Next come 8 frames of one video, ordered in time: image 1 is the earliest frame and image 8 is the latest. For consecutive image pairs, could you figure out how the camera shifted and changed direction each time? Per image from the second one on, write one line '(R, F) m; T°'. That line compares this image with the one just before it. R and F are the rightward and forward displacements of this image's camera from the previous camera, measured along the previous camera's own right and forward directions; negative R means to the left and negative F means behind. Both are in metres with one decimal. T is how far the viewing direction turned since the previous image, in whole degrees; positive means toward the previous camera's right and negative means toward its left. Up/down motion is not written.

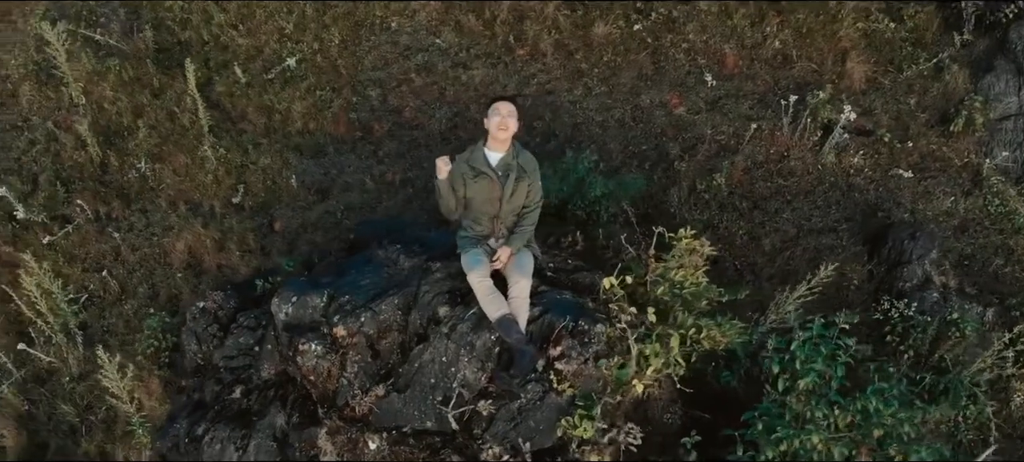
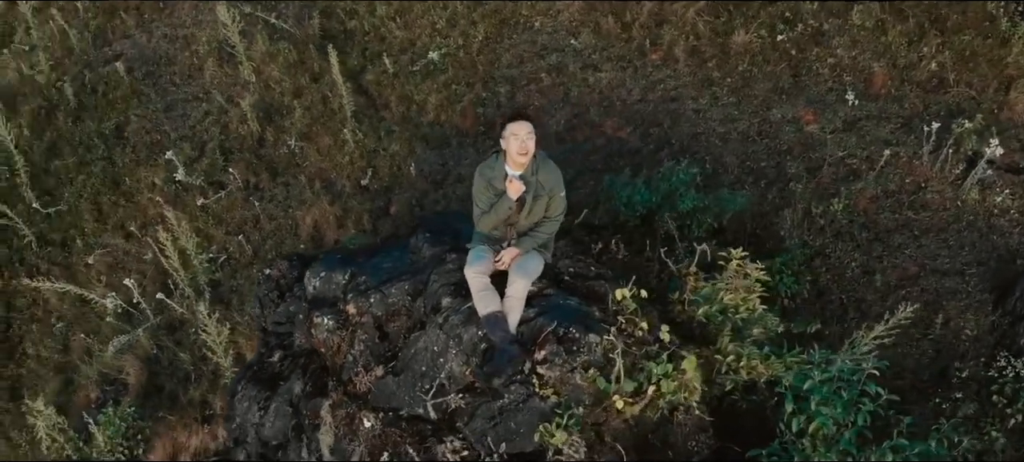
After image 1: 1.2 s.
(+0.8, +0.1) m; -14°
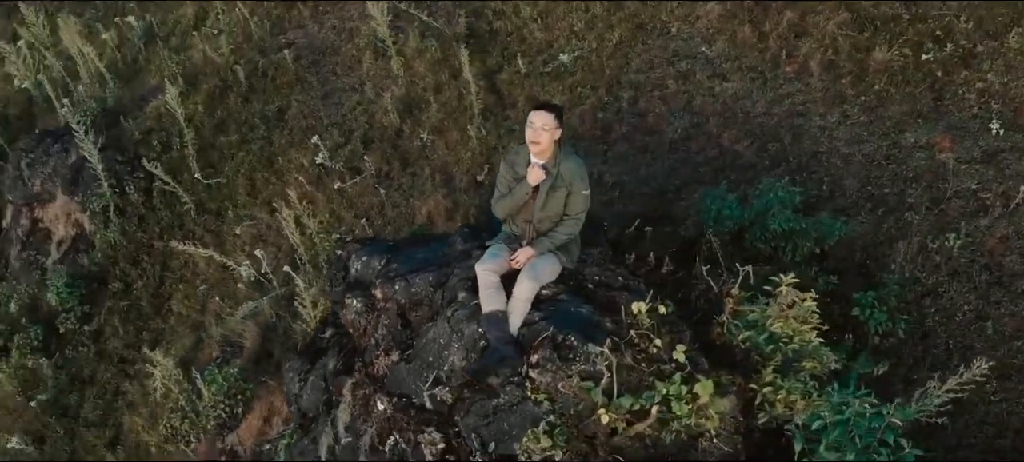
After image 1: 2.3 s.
(+0.7, +0.1) m; -13°
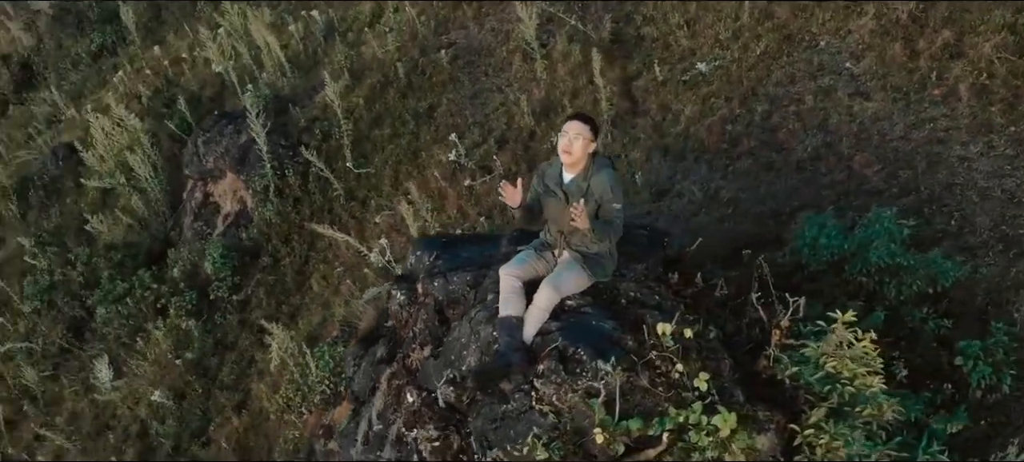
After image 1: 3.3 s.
(+0.6, +0.1) m; -12°
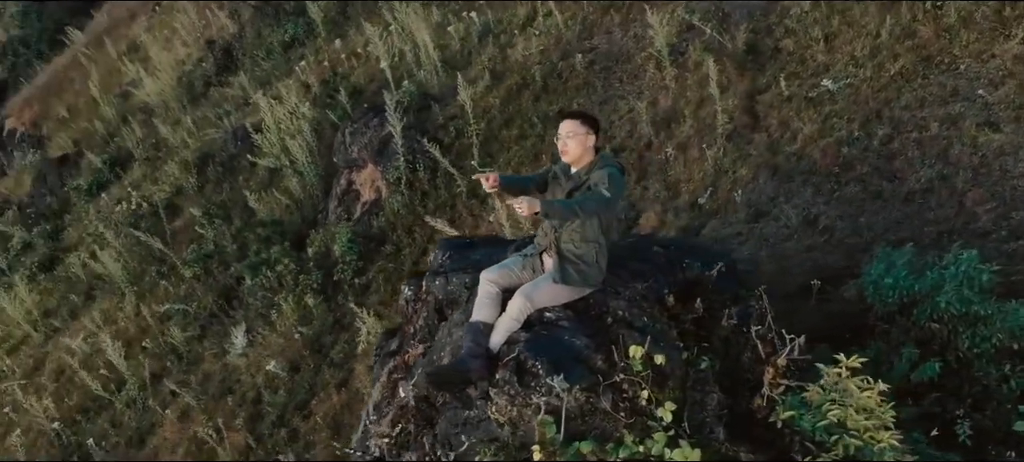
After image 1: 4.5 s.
(+0.8, +0.1) m; -13°
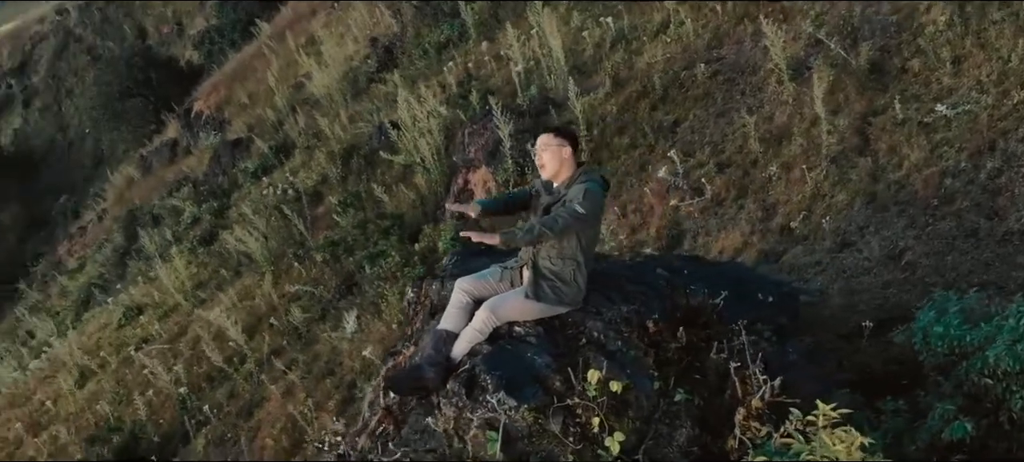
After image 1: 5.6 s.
(+0.7, +0.1) m; -11°
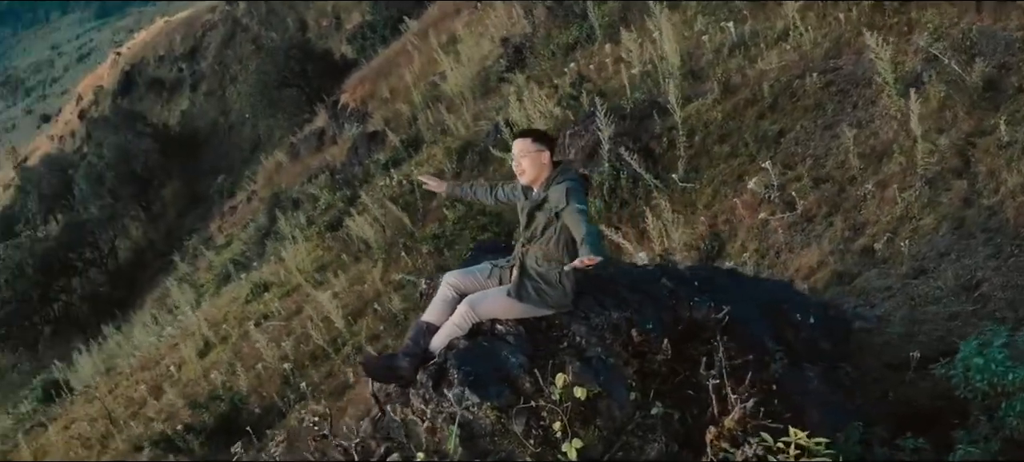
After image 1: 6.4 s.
(+0.5, +0.1) m; -9°
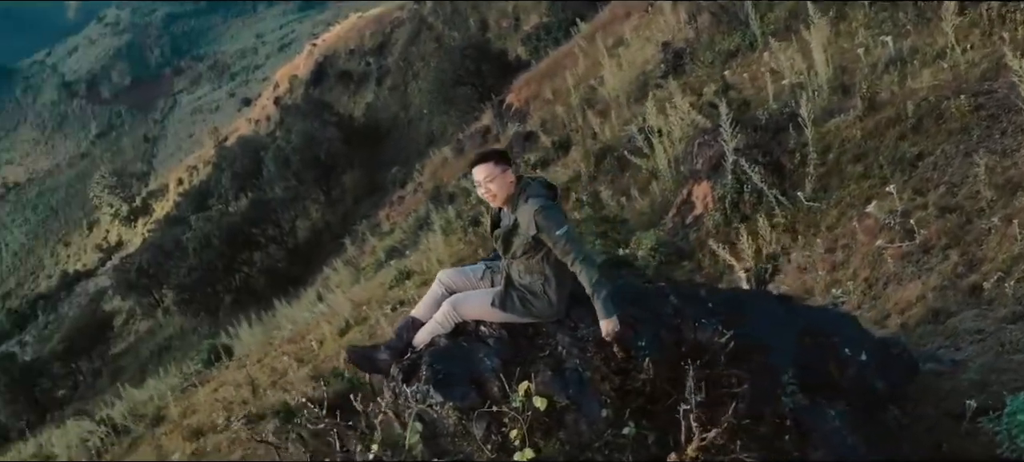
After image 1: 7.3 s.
(+0.6, +0.1) m; -11°
